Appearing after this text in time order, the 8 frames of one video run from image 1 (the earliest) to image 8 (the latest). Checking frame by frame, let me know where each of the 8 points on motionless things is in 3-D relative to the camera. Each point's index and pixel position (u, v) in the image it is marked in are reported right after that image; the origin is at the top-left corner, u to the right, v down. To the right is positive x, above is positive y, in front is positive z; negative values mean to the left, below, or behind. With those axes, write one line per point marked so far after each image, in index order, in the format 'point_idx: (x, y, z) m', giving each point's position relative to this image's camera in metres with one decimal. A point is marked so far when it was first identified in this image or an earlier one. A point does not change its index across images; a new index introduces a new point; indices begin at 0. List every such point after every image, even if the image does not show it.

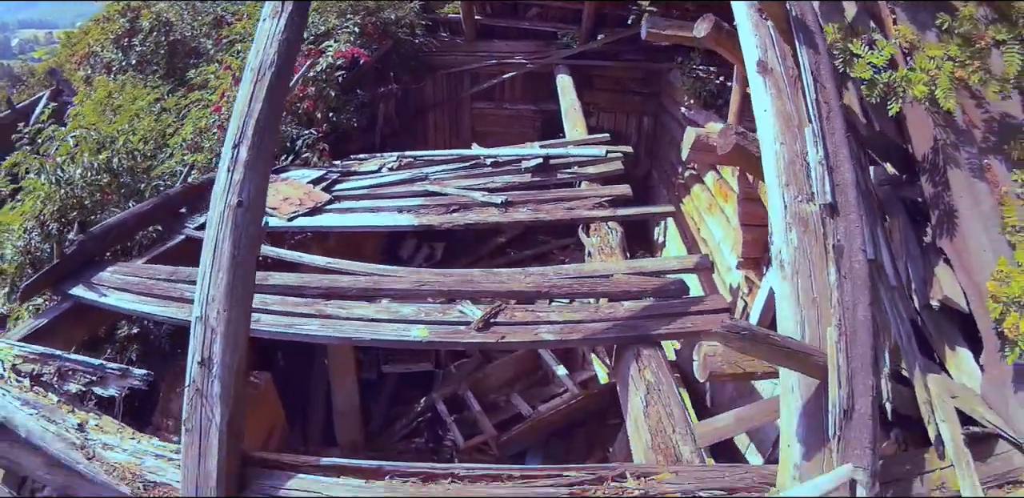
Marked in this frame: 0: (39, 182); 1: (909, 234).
0: (-5.0, +0.6, +3.5) m
1: (+2.3, +0.1, +2.0) m
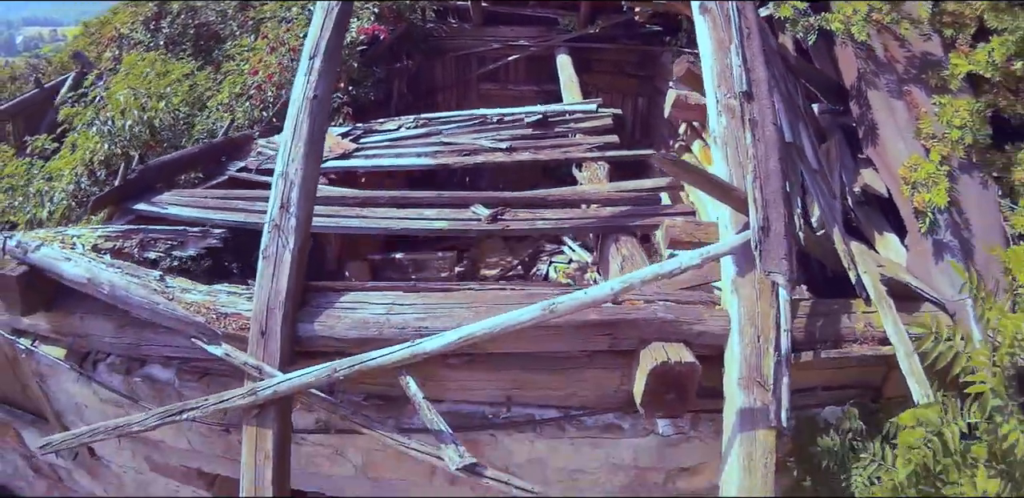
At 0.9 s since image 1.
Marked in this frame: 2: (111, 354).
0: (-5.0, +1.3, +3.9) m
1: (+2.4, +0.7, +2.4) m
2: (-2.8, -0.7, +2.3) m
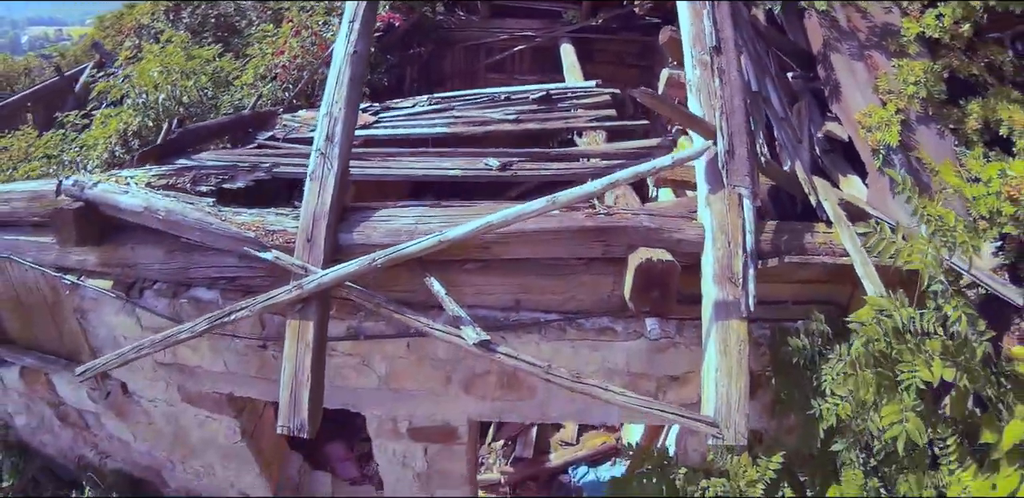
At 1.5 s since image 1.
0: (-4.9, +1.7, +4.2) m
1: (+2.5, +1.1, +2.7) m
2: (-2.7, -0.2, +2.6) m
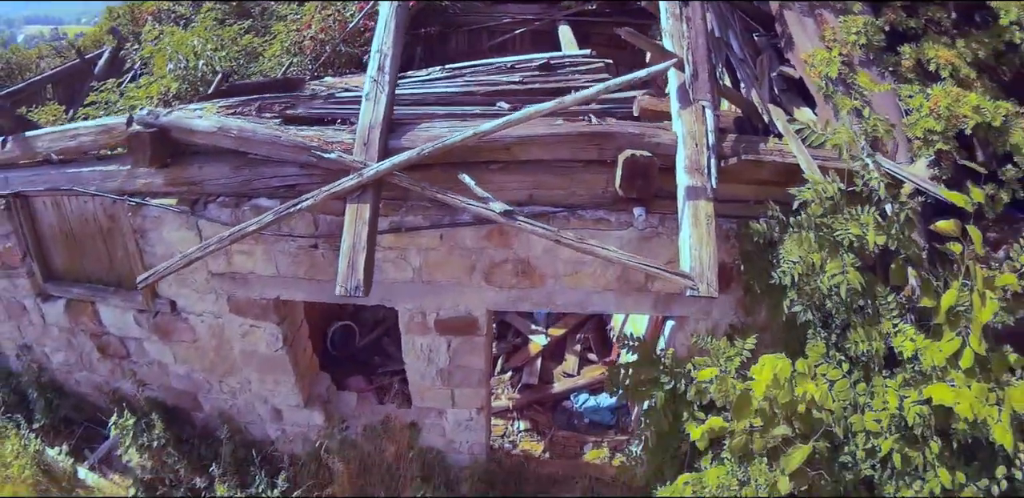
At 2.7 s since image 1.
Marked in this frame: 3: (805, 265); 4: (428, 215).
0: (-4.8, +2.4, +4.6) m
1: (+2.6, +1.8, +3.2) m
2: (-2.6, +0.5, +3.0) m
3: (+2.1, -0.1, +2.4) m
4: (-0.7, +0.3, +2.8) m
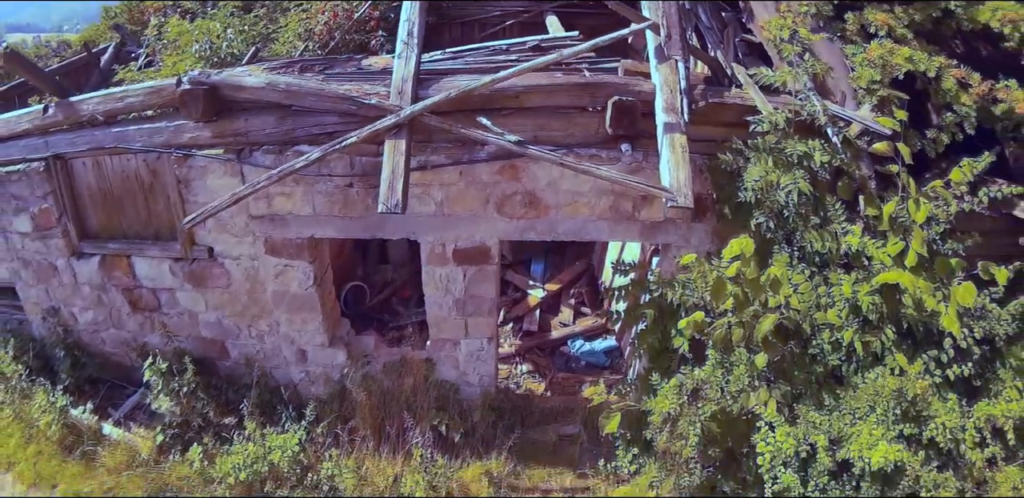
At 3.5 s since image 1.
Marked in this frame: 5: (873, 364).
0: (-4.8, +2.9, +5.0) m
1: (+2.6, +2.5, +3.8) m
2: (-2.5, +1.1, +3.4) m
3: (+2.2, +0.6, +2.9) m
4: (-0.6, +0.9, +3.3) m
5: (+3.2, -1.0, +2.9) m
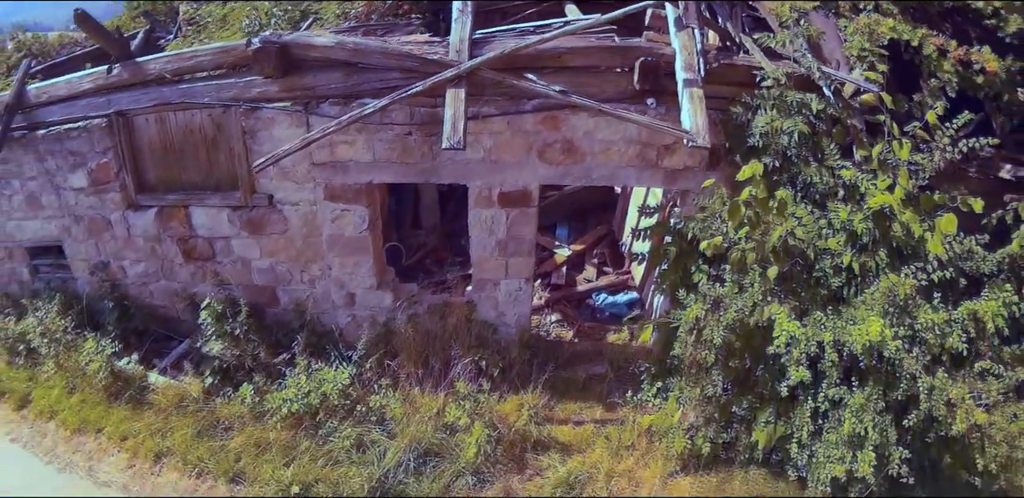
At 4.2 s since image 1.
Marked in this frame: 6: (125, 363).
0: (-4.4, +3.6, +5.3) m
1: (+3.1, +3.1, +4.4) m
2: (-2.0, +1.8, +3.8) m
3: (+2.6, +1.3, +3.4) m
4: (-0.1, +1.6, +3.7) m
5: (+3.7, -0.3, +3.3) m
6: (-5.8, -1.7, +4.9) m
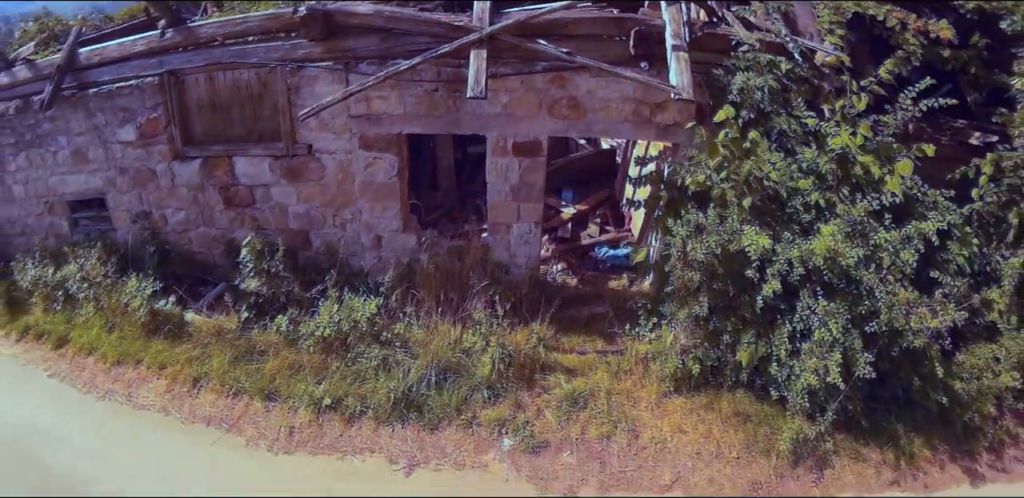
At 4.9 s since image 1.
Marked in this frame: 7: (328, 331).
0: (-4.2, +4.4, +5.9) m
1: (+3.3, +3.8, +5.0) m
2: (-1.8, +2.6, +4.3) m
3: (+2.8, +2.0, +4.0) m
4: (+0.1, +2.4, +4.3) m
5: (+3.8, +0.4, +3.9) m
6: (-5.7, -0.9, +5.4) m
7: (-2.5, -1.1, +4.6) m
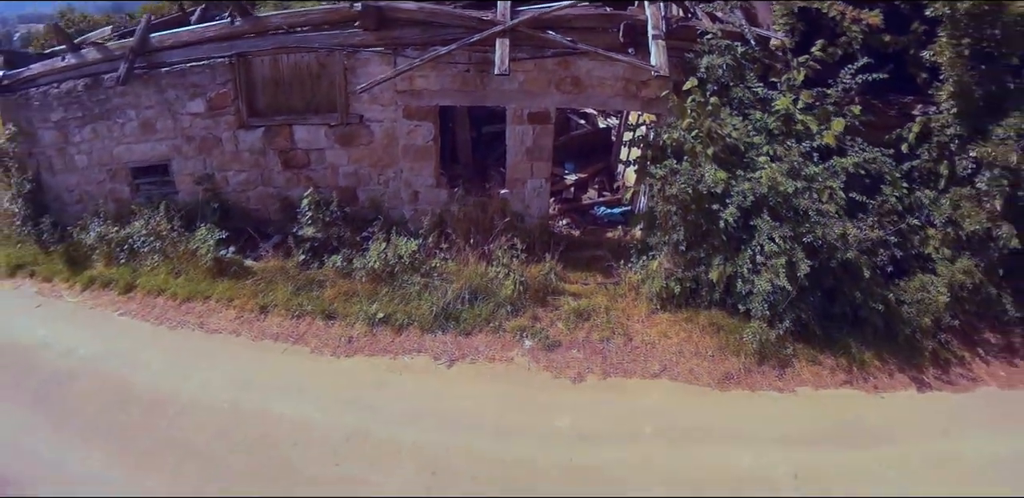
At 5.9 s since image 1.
0: (-4.0, +5.2, +7.0) m
1: (+3.5, +4.7, +6.4) m
2: (-1.6, +3.5, +5.5) m
3: (+3.1, +2.9, +5.3) m
4: (+0.3, +3.3, +5.5) m
5: (+4.1, +1.3, +5.2) m
6: (-5.4, 0.0, +6.3) m
7: (-2.3, -0.2, +5.6) m
